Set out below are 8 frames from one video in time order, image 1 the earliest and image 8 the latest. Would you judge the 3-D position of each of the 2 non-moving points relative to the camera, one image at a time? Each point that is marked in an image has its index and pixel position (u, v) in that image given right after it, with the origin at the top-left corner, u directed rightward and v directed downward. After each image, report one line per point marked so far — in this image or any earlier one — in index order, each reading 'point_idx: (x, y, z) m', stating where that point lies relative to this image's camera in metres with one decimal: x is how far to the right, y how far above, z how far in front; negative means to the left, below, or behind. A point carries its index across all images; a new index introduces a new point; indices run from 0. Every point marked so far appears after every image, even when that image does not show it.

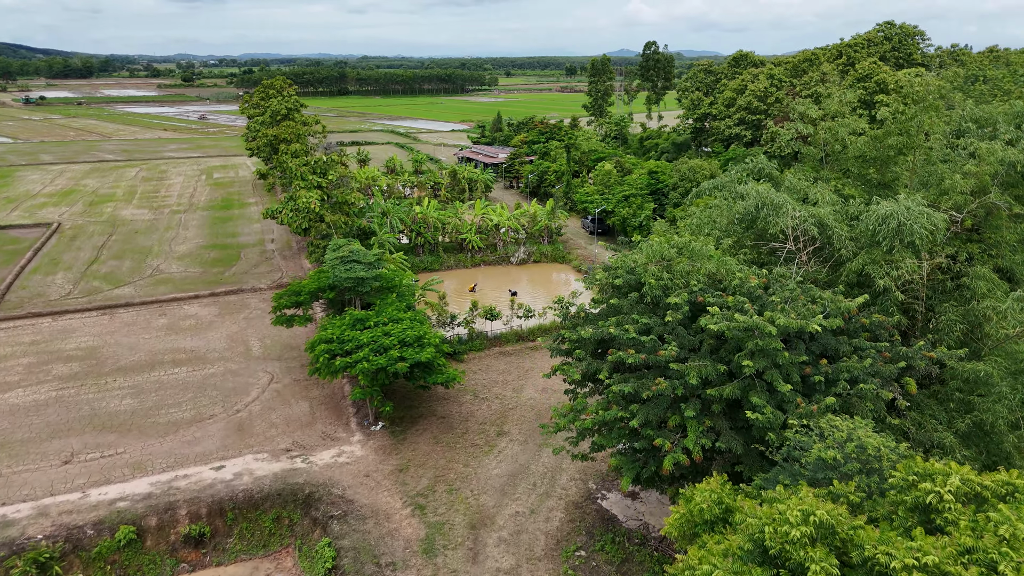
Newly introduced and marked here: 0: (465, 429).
0: (-0.9, -2.8, +14.6) m
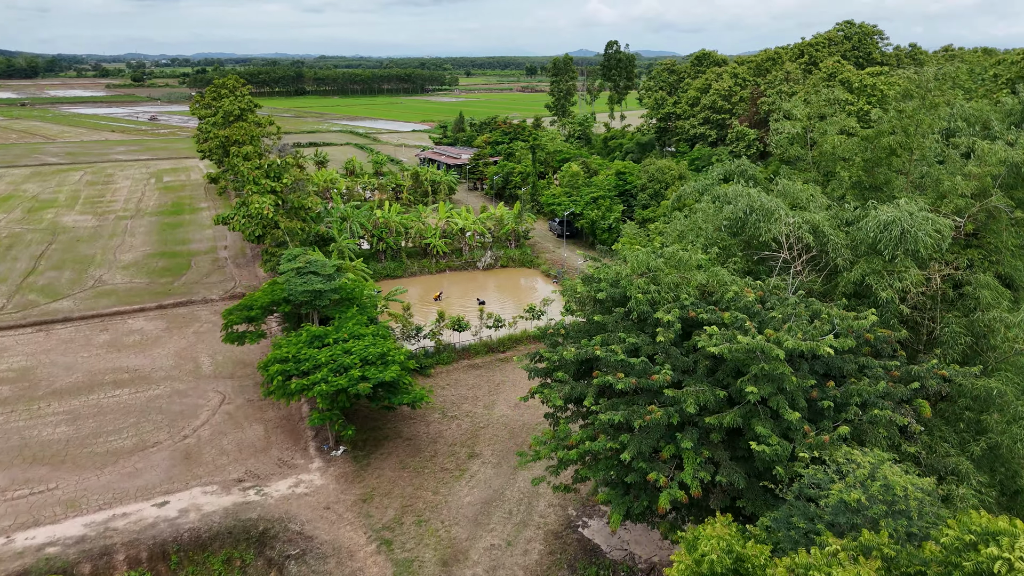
0: (-1.5, -3.1, +13.6) m
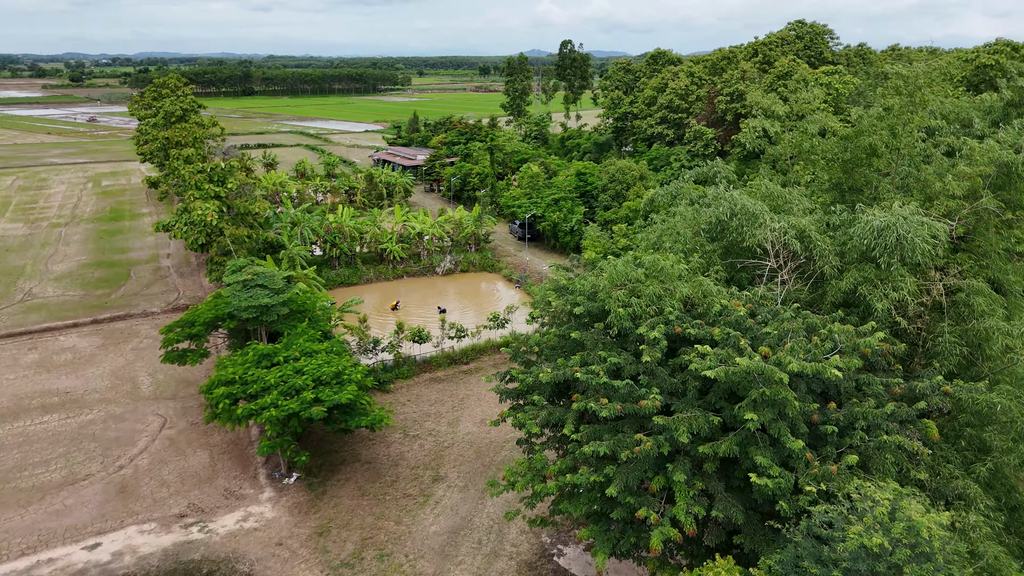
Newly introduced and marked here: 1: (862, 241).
0: (-2.1, -3.3, +12.7) m
1: (+4.1, +0.5, +8.5) m
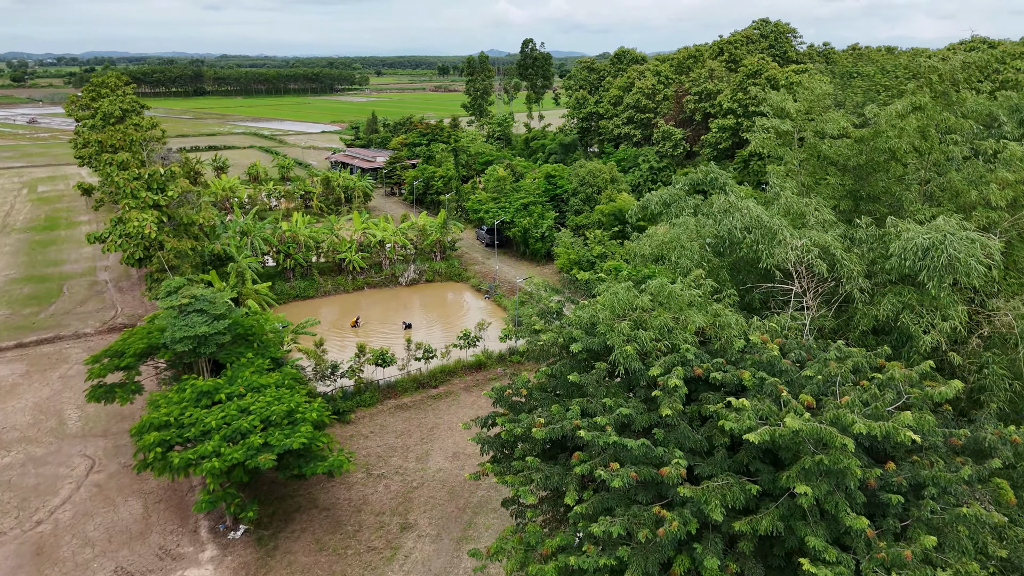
0: (-2.4, -3.6, +11.2) m
1: (+4.0, +0.3, +7.4) m
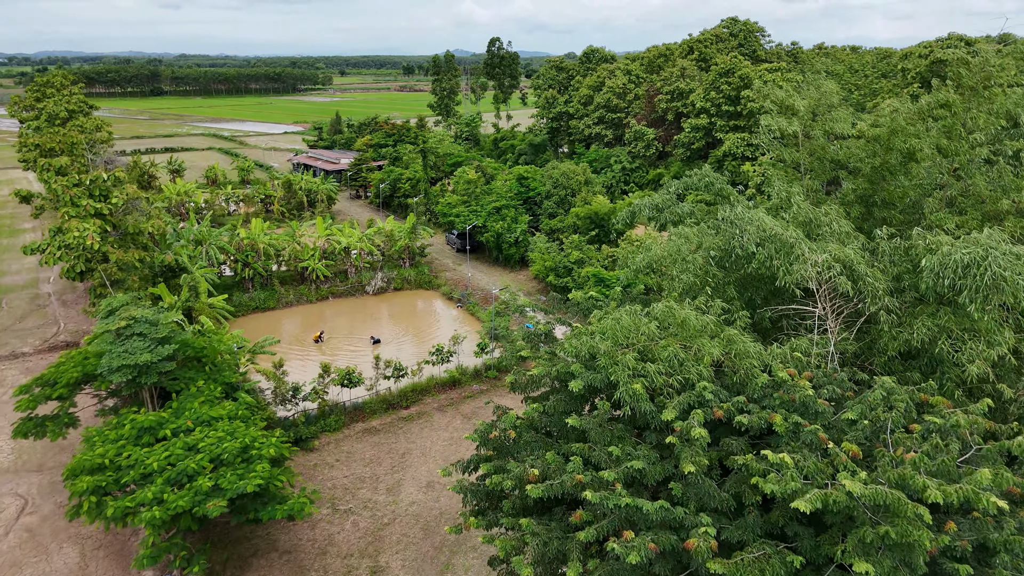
0: (-2.6, -3.9, +10.1) m
1: (+3.8, +0.1, +6.5) m
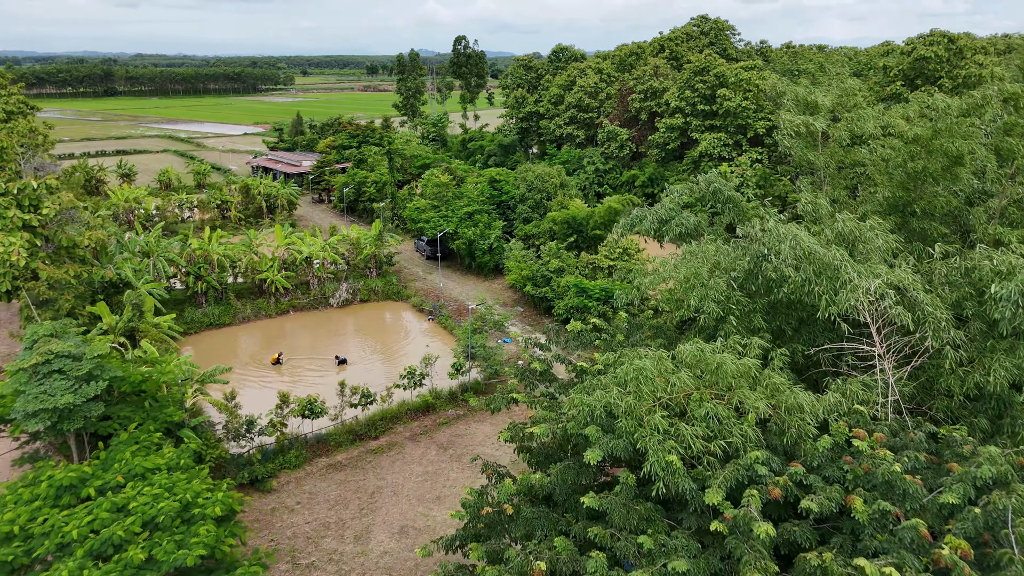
0: (-2.8, -4.2, +8.7) m
1: (+3.8, -0.1, +5.4) m
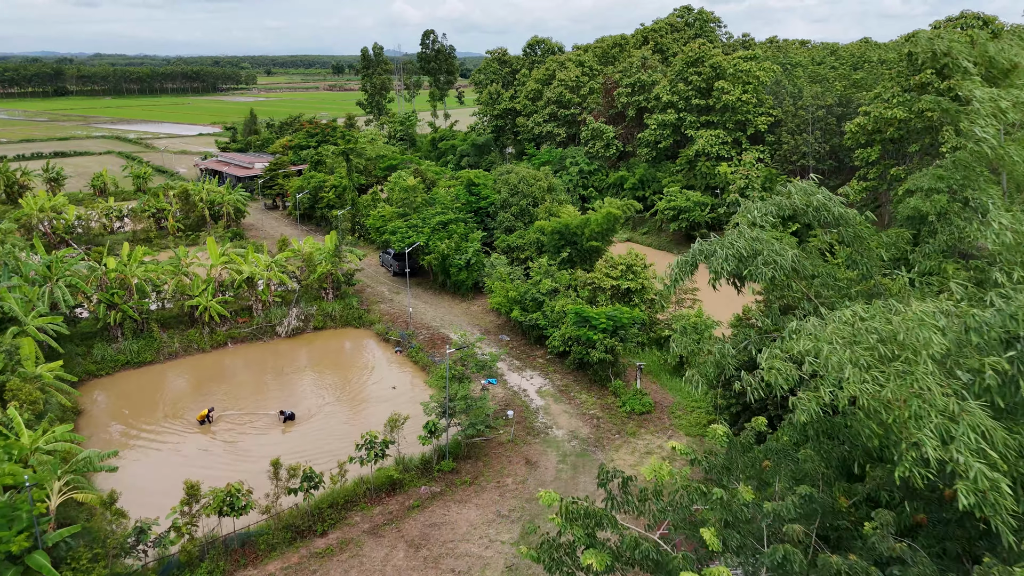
0: (-2.7, -4.8, +5.3) m
1: (+4.0, -0.7, +2.4) m
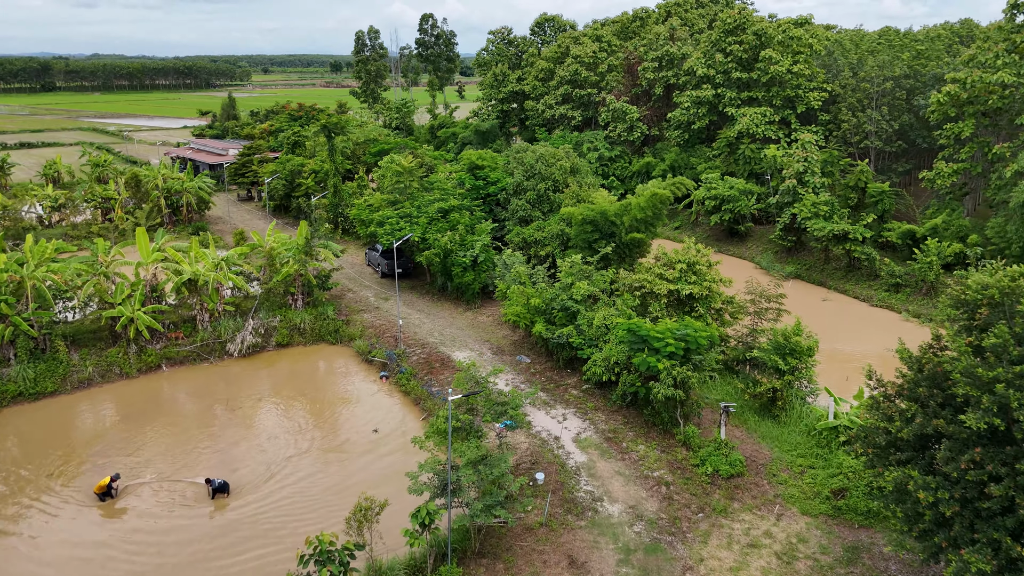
0: (-2.3, -4.9, +1.3) m
1: (+4.3, -0.7, -1.7) m
